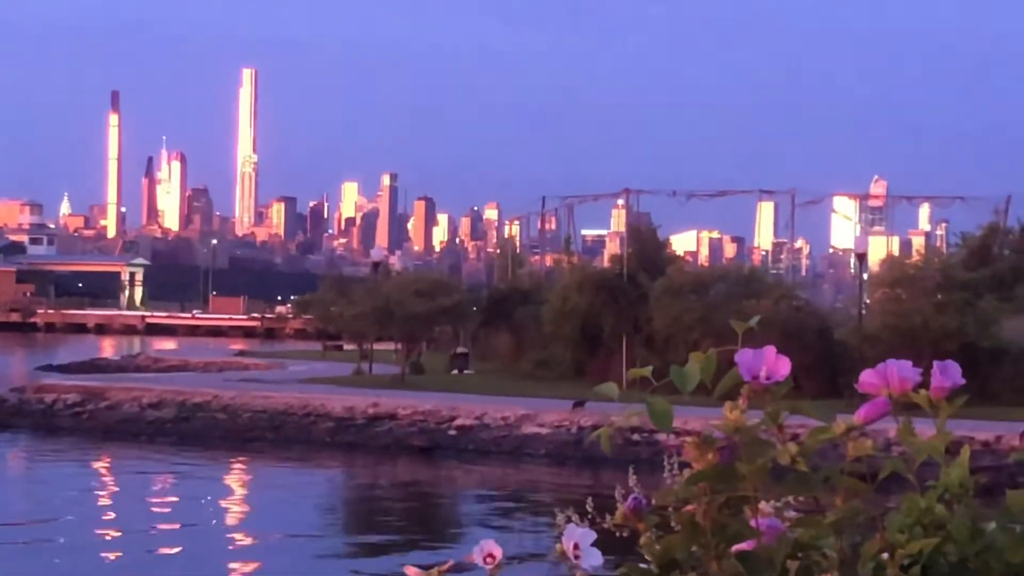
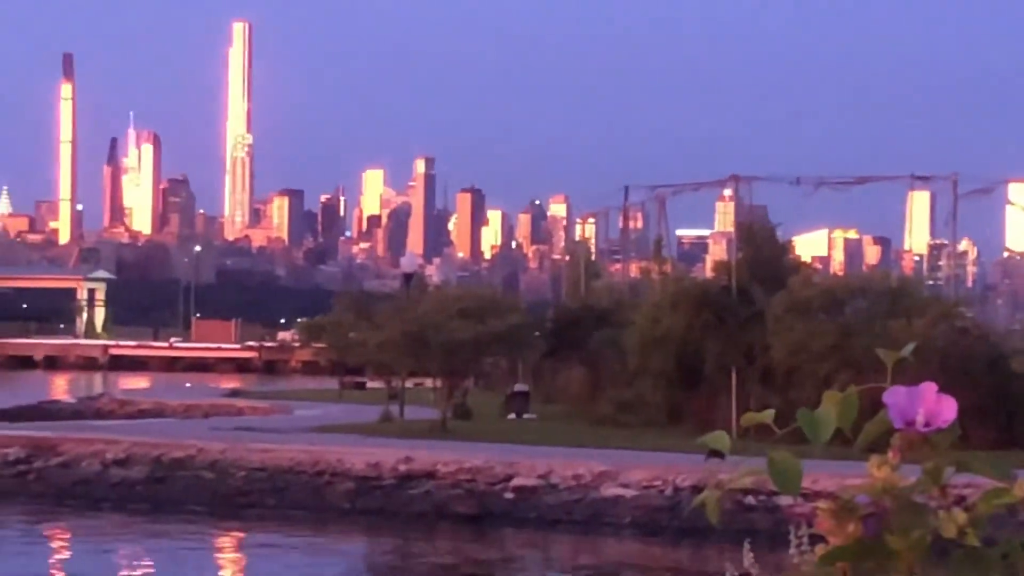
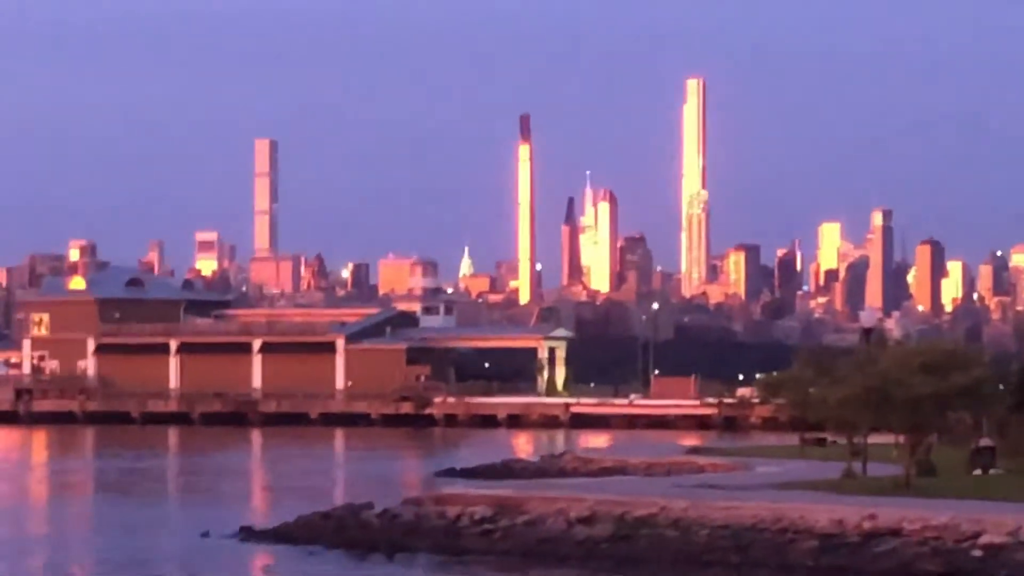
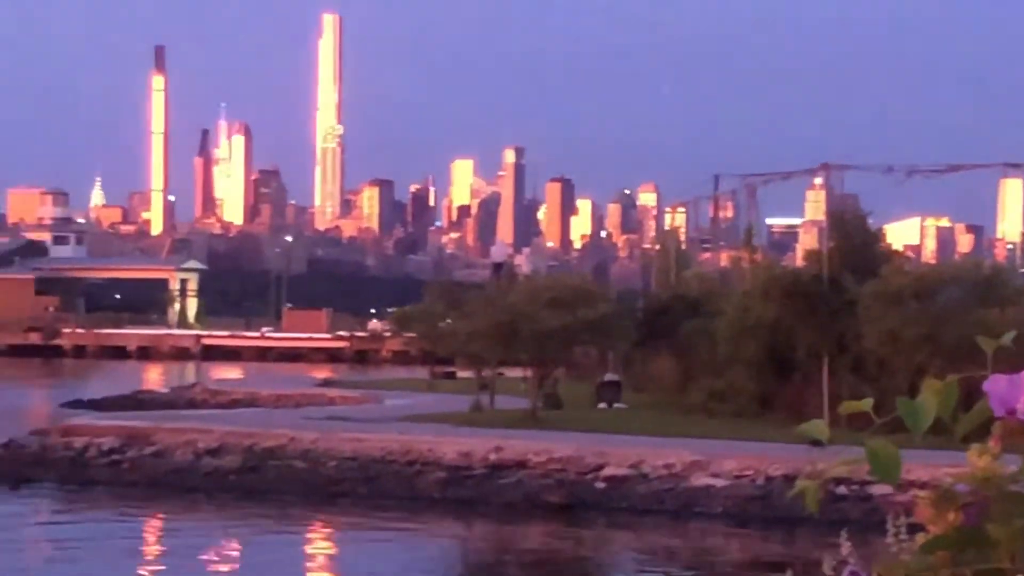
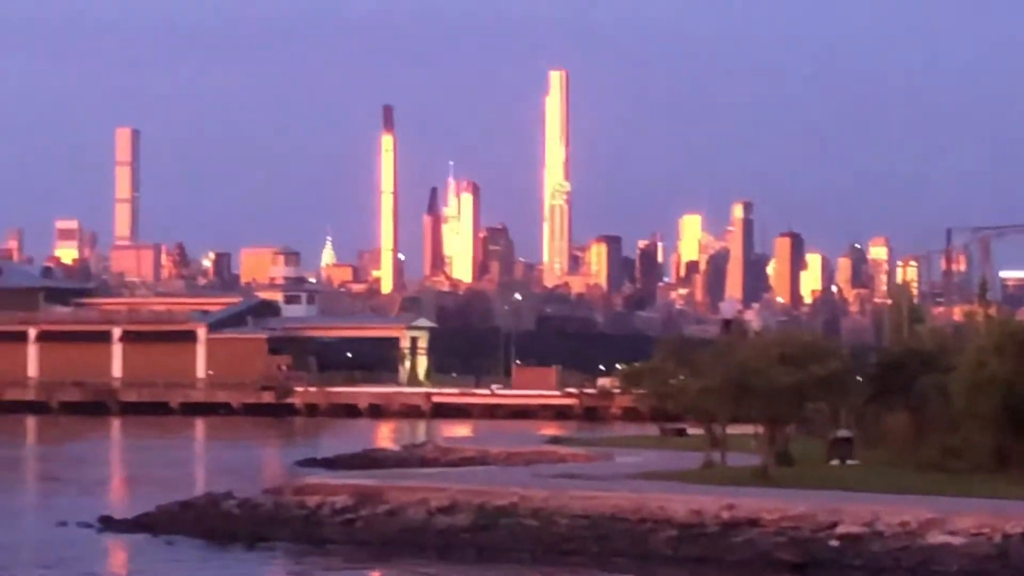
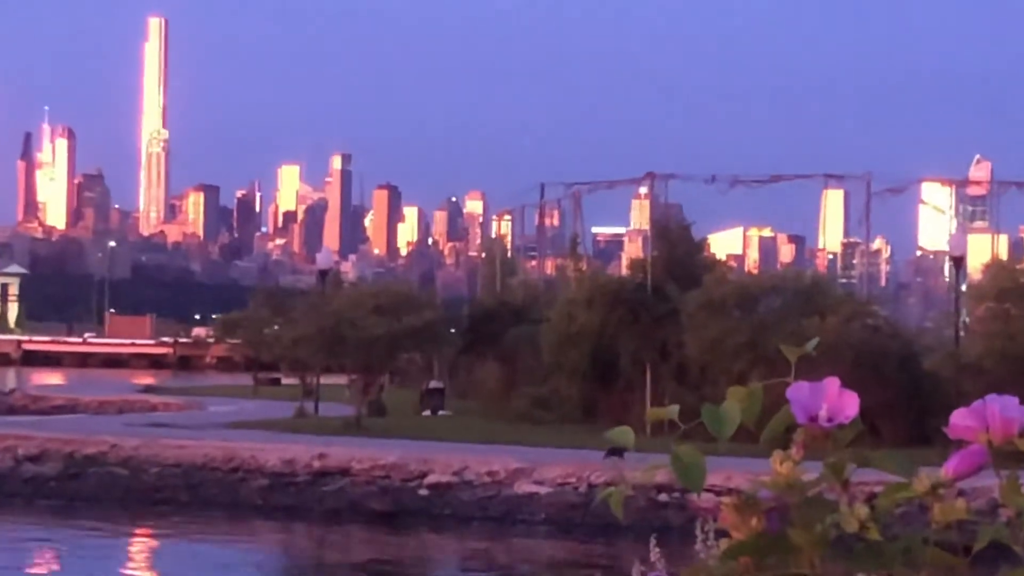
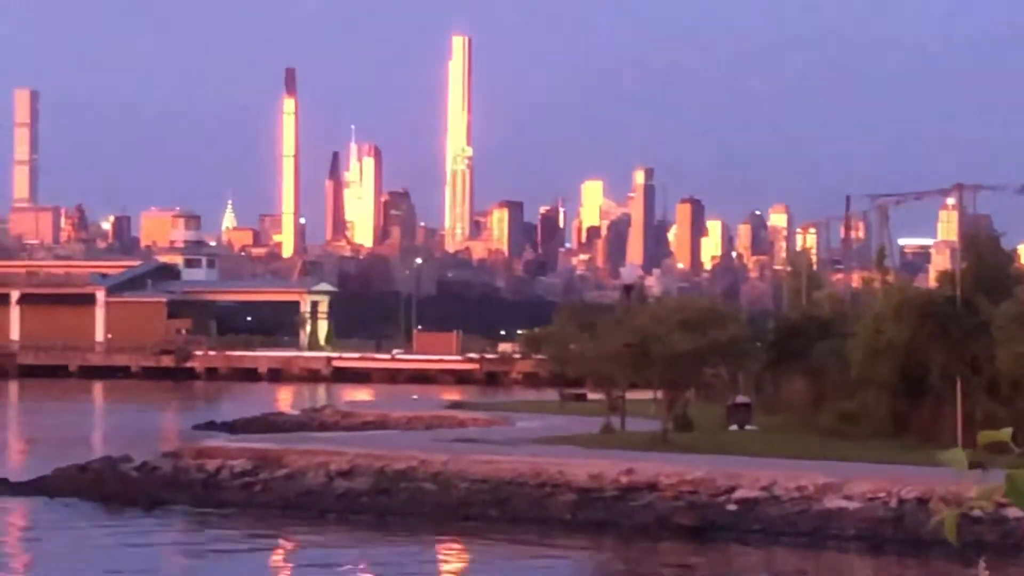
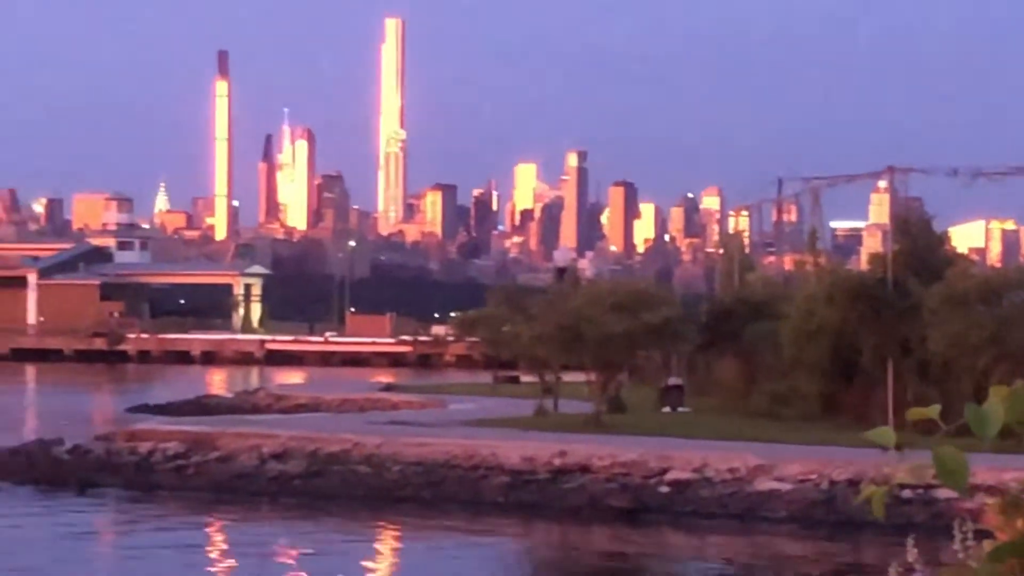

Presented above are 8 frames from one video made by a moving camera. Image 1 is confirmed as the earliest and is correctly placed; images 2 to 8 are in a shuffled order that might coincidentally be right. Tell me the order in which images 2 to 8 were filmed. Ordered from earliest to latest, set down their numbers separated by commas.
6, 2, 4, 8, 7, 5, 3
